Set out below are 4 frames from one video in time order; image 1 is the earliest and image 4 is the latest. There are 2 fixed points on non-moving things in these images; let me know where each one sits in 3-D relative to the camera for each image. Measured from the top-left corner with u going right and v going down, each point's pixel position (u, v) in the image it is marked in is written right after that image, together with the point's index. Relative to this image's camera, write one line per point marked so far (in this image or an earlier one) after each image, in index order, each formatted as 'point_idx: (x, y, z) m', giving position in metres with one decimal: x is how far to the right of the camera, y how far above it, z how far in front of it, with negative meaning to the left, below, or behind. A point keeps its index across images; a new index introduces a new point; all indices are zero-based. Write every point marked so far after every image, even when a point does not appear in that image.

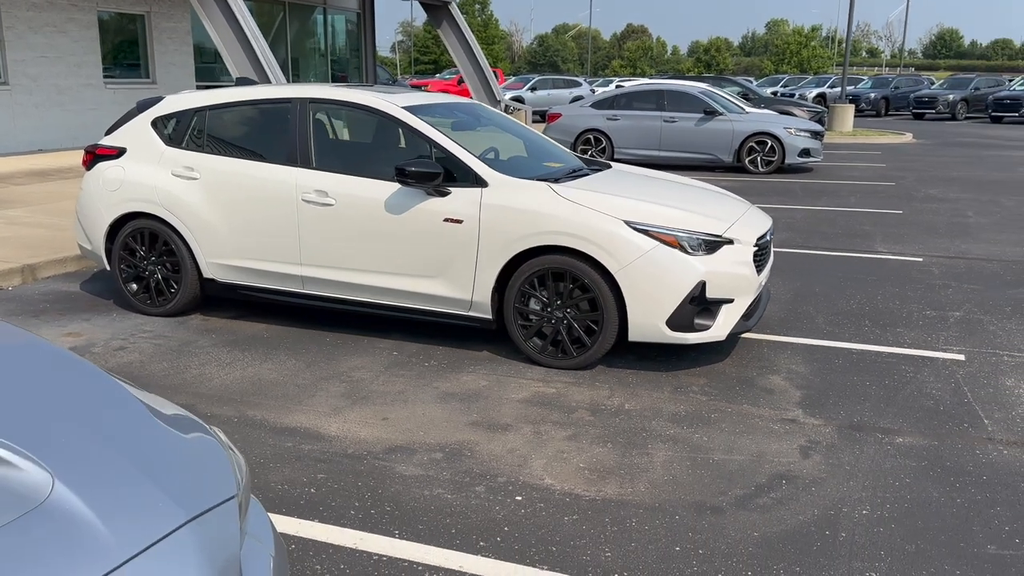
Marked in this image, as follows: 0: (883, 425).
0: (+1.8, -0.7, +4.4) m
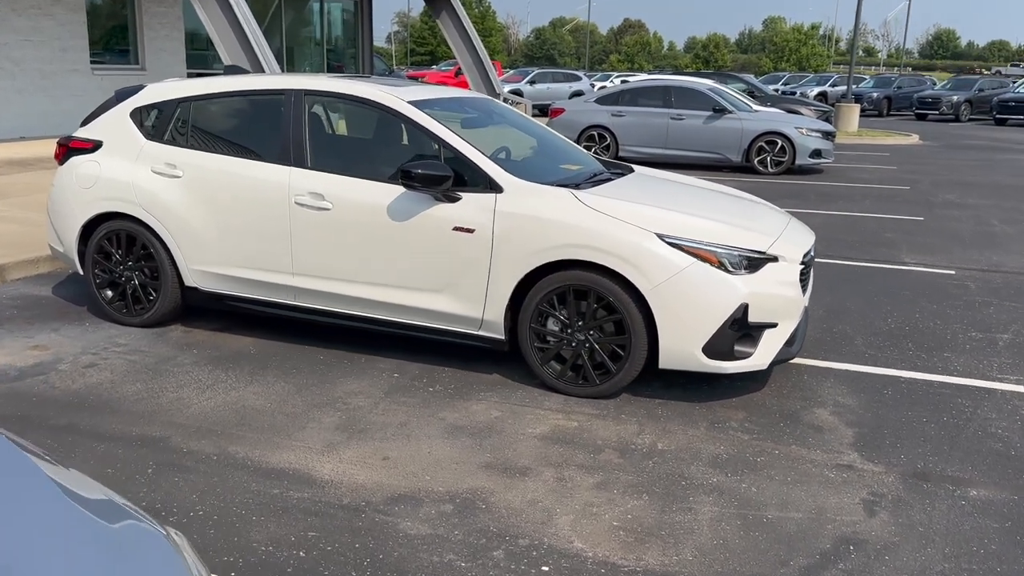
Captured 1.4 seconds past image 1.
0: (+1.9, -0.8, +3.9) m
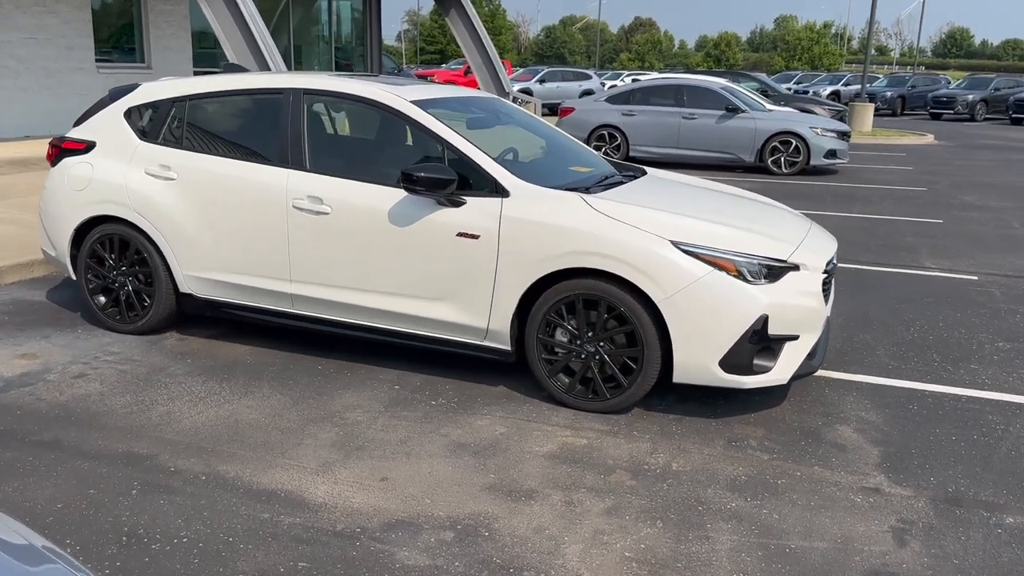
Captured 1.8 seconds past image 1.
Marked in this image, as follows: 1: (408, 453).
0: (+1.9, -0.9, +3.7) m
1: (-0.4, -0.7, +3.9) m
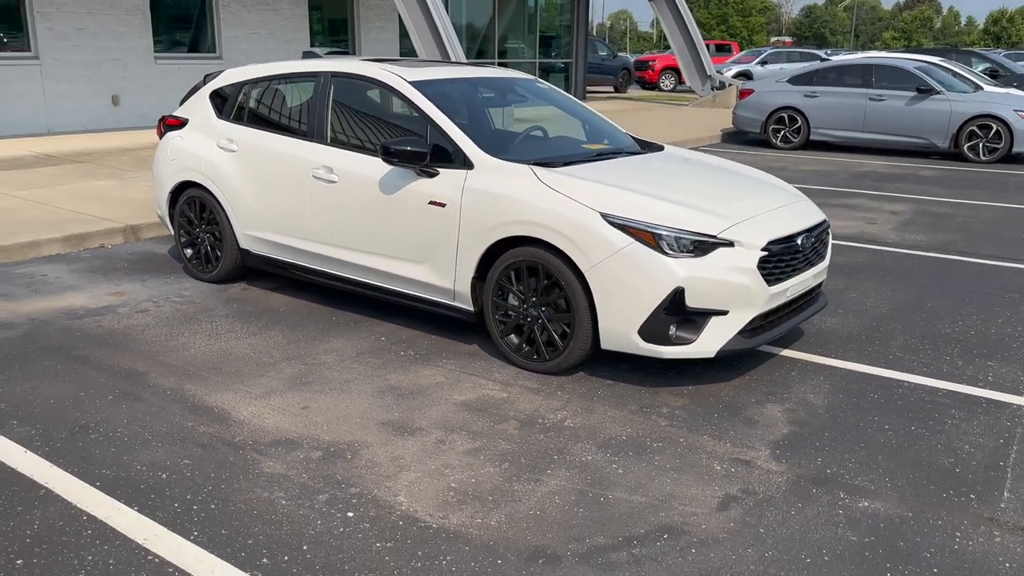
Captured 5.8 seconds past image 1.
0: (+1.4, -0.8, +3.6) m
1: (-0.8, -0.5, +4.4) m
